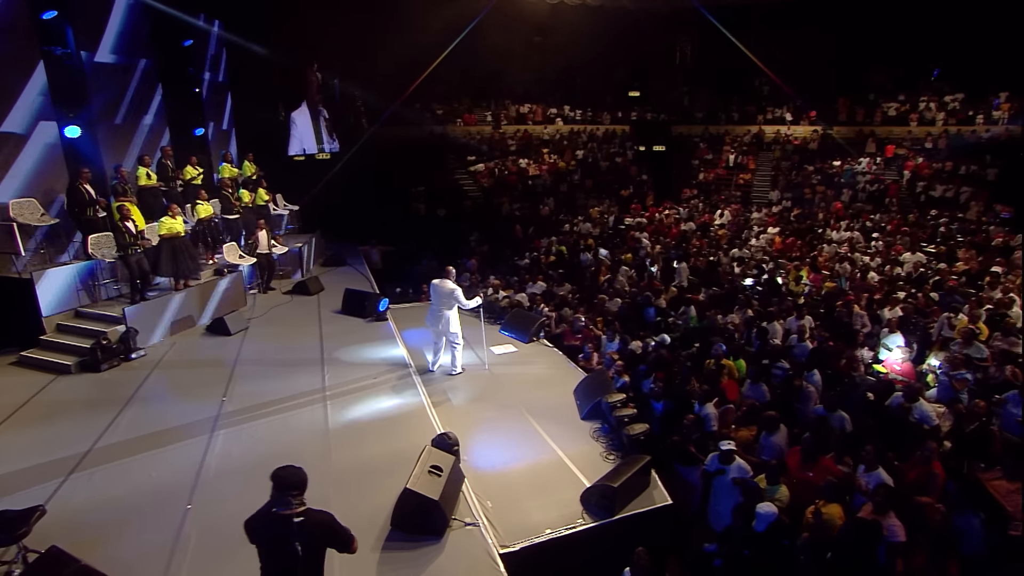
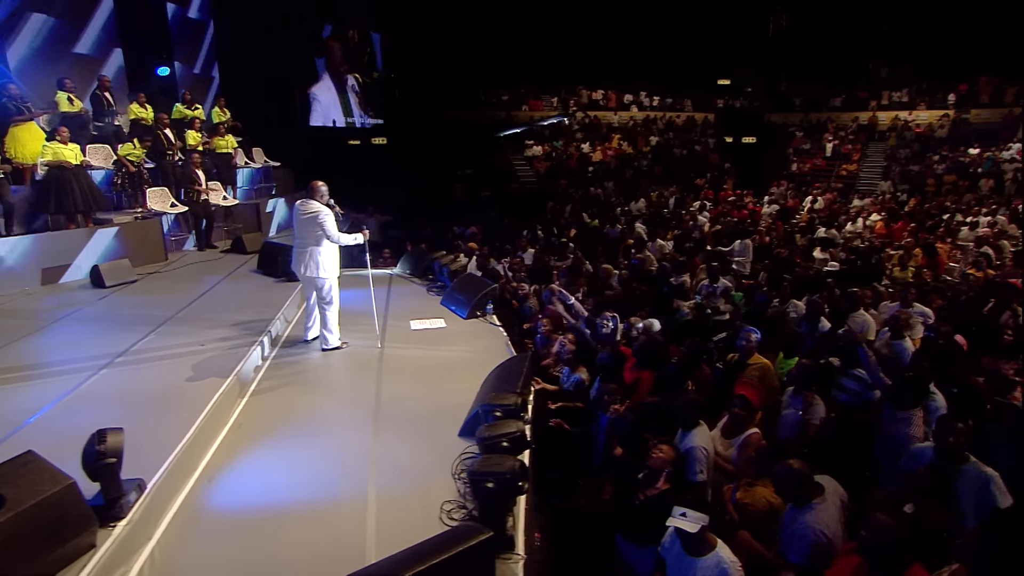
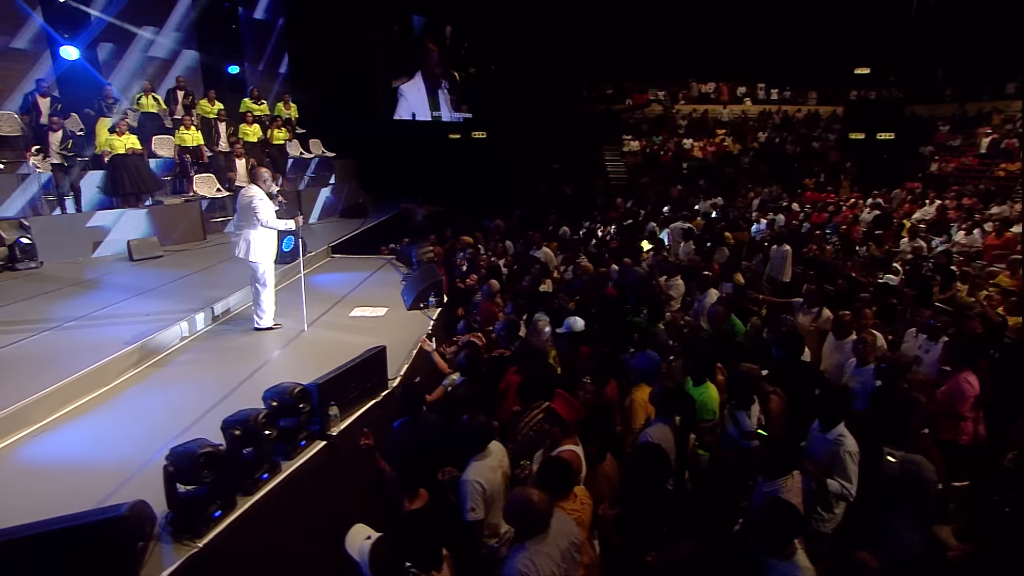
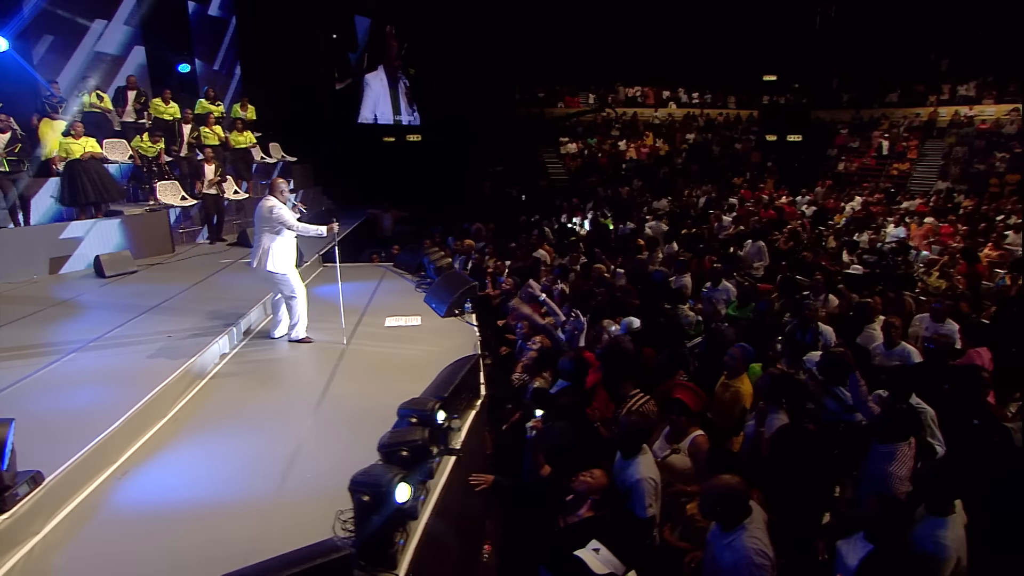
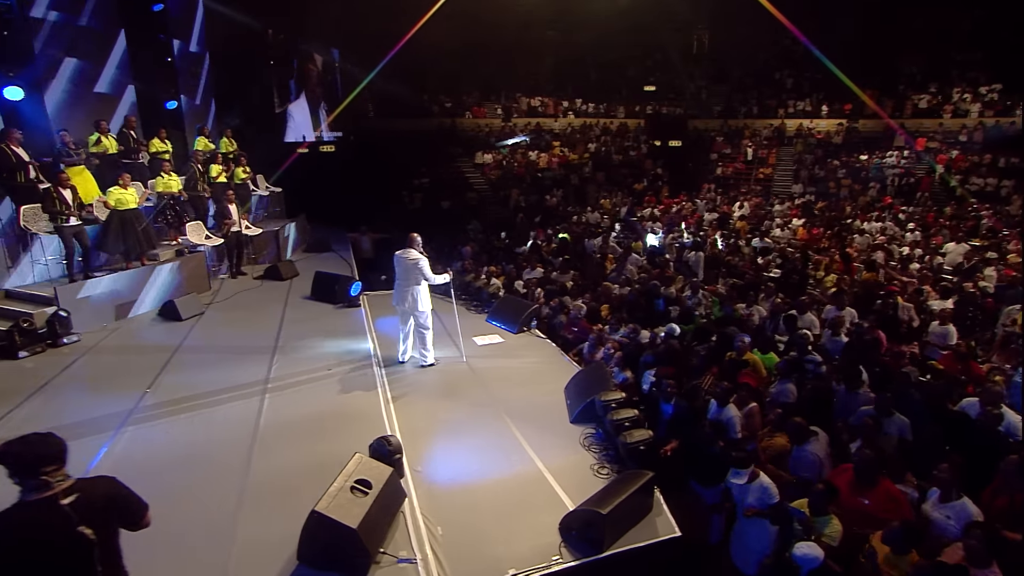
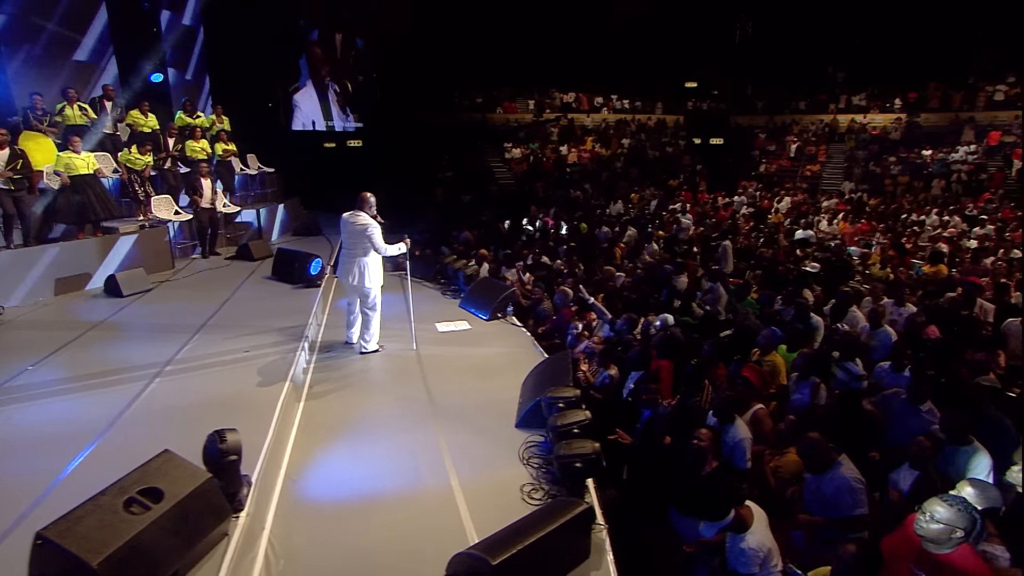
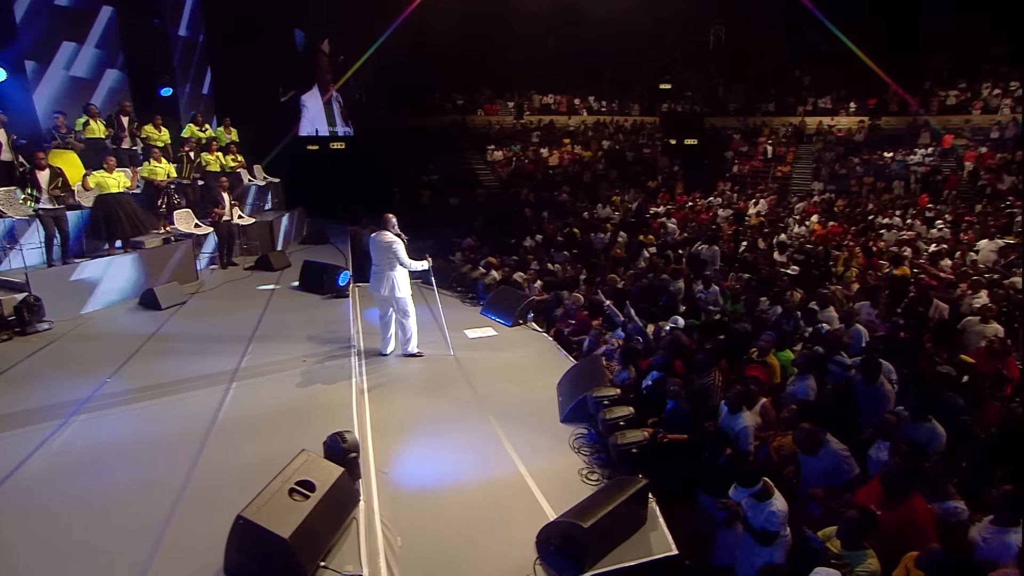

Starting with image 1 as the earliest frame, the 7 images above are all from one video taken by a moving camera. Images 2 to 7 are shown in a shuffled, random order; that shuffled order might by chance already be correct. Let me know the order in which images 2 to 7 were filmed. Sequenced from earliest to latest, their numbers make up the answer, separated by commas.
5, 7, 6, 2, 4, 3
